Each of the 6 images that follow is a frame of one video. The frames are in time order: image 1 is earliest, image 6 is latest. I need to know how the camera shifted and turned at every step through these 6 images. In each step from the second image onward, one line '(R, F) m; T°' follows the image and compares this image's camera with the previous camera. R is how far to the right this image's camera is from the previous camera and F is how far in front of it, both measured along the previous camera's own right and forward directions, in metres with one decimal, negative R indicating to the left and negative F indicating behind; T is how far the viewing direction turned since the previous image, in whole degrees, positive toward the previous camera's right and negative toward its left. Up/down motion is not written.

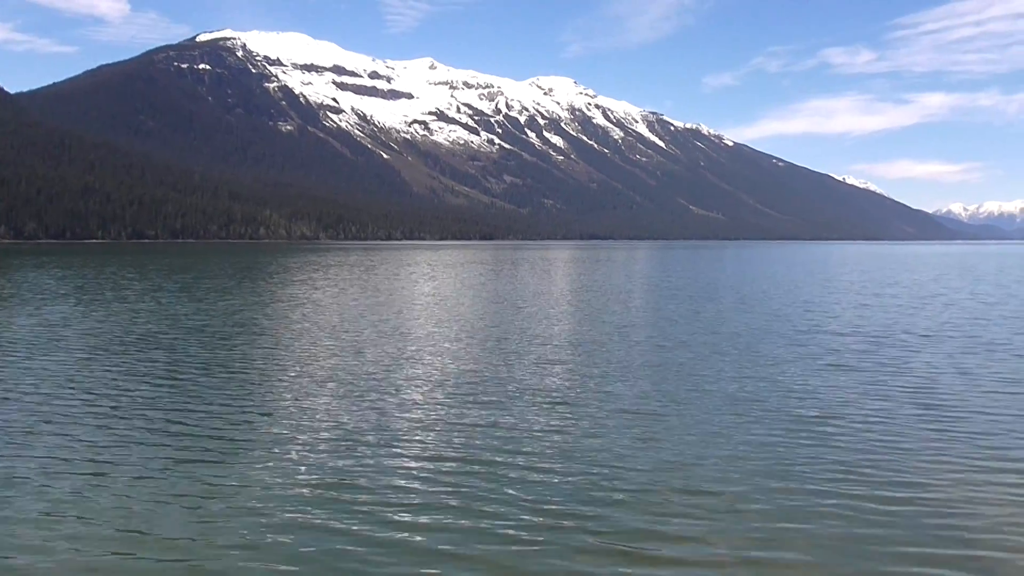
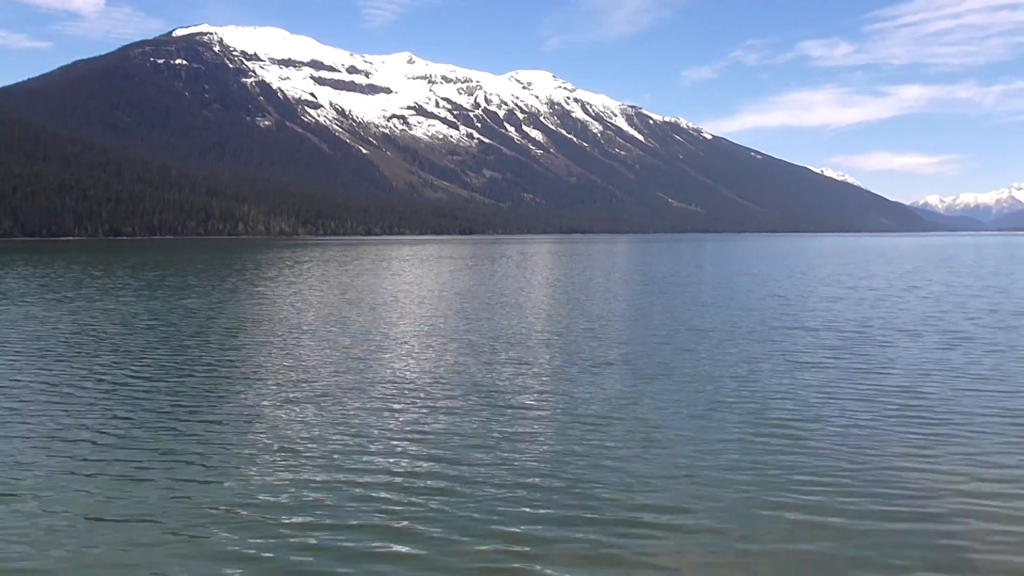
(-0.4, +0.1) m; +1°
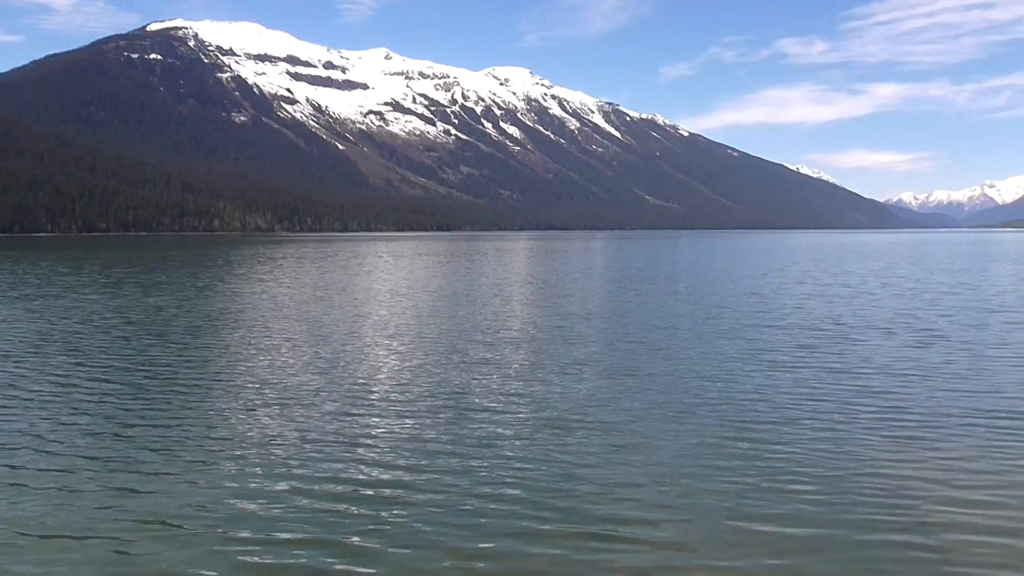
(+0.1, +0.1) m; +1°
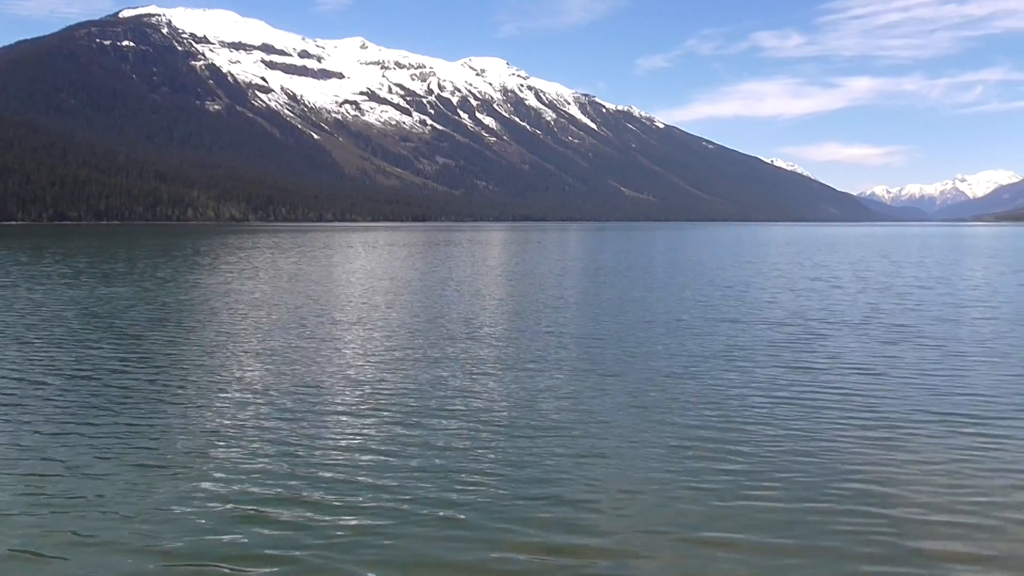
(-0.2, +0.1) m; +1°
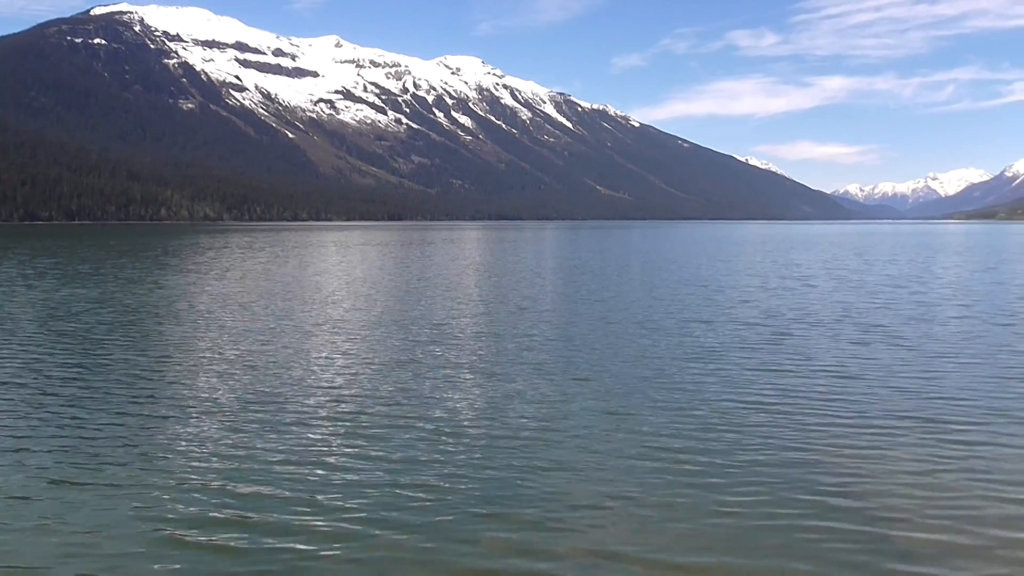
(+0.2, +0.3) m; +1°
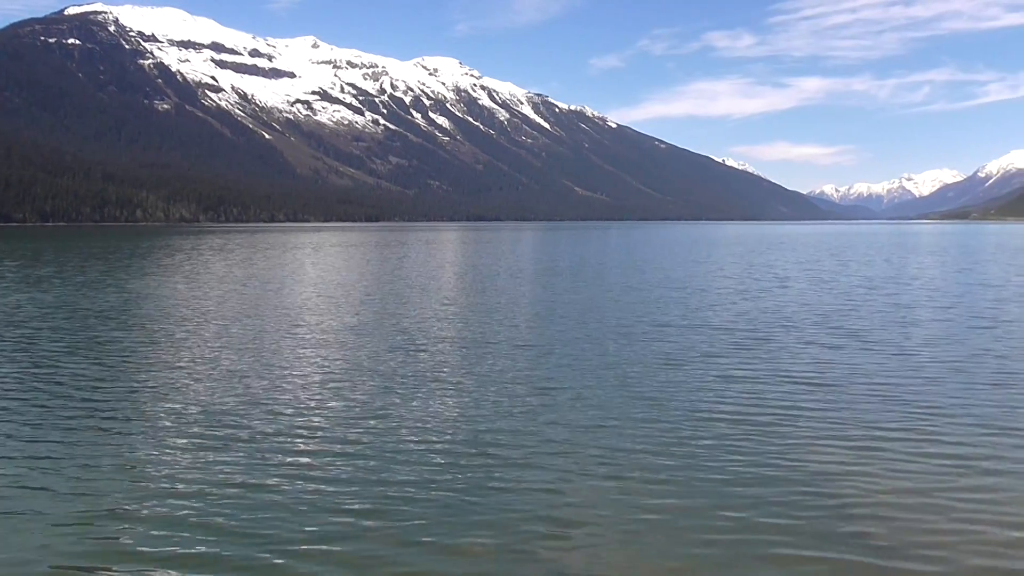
(+0.1, +0.8) m; +1°
